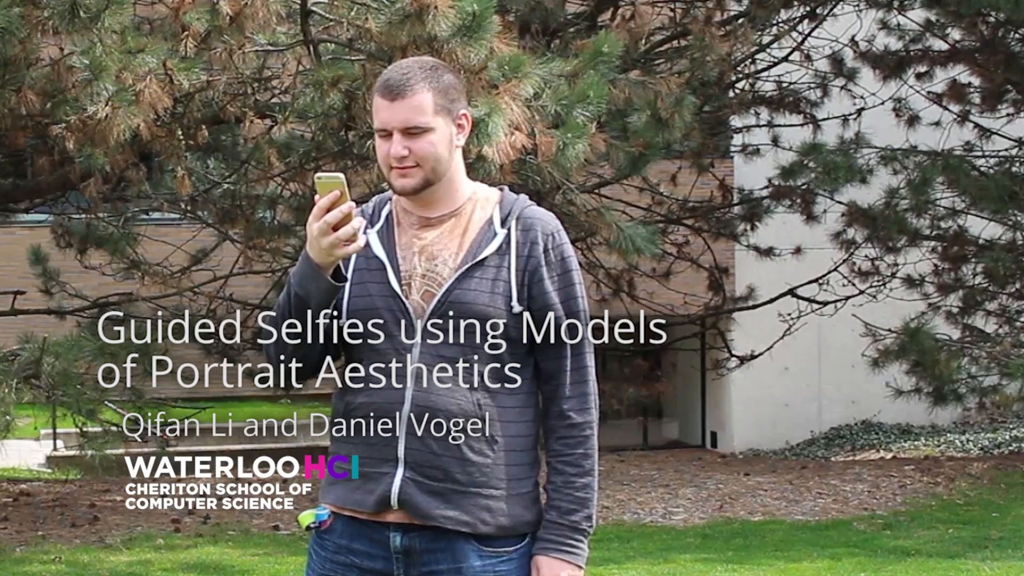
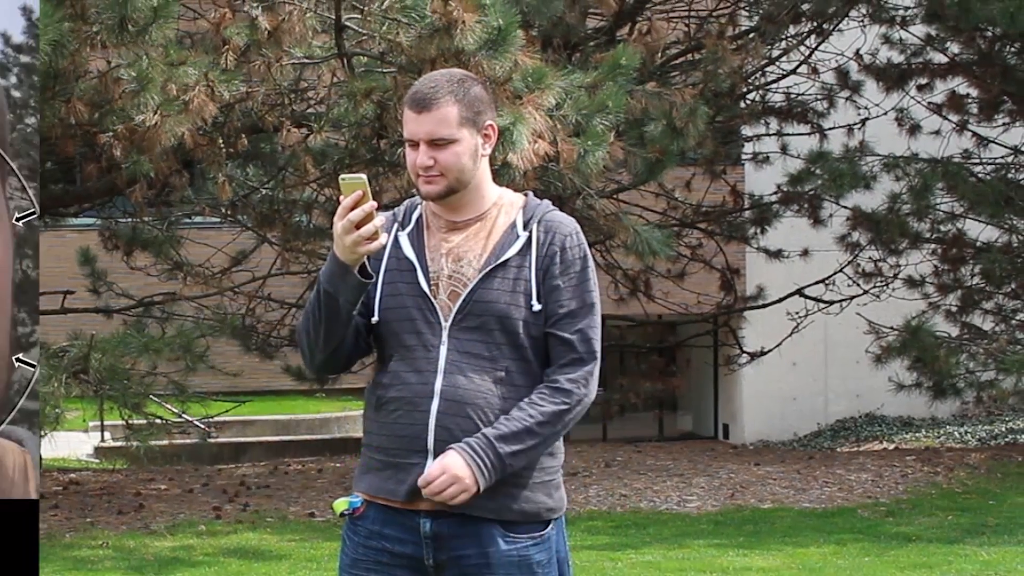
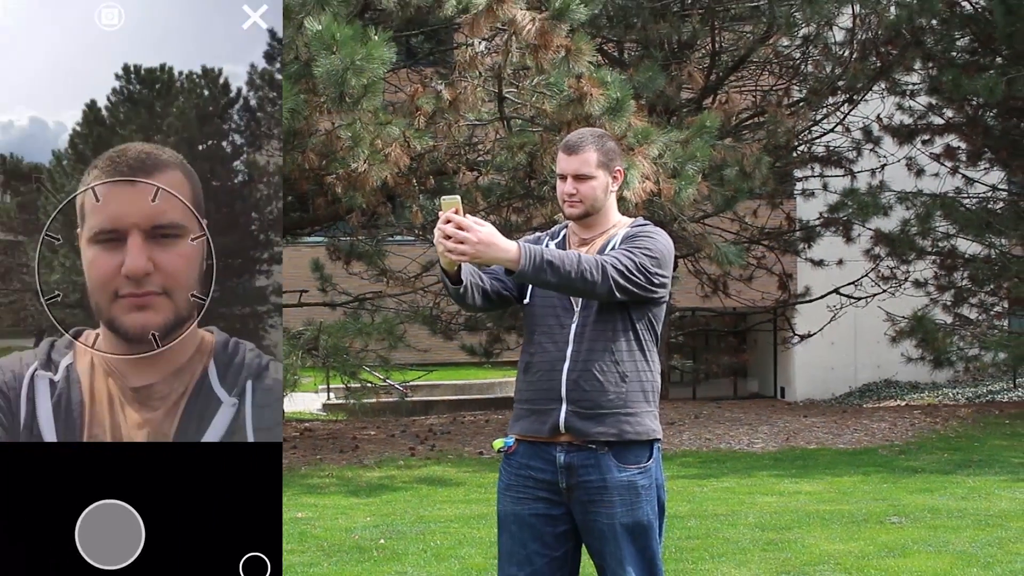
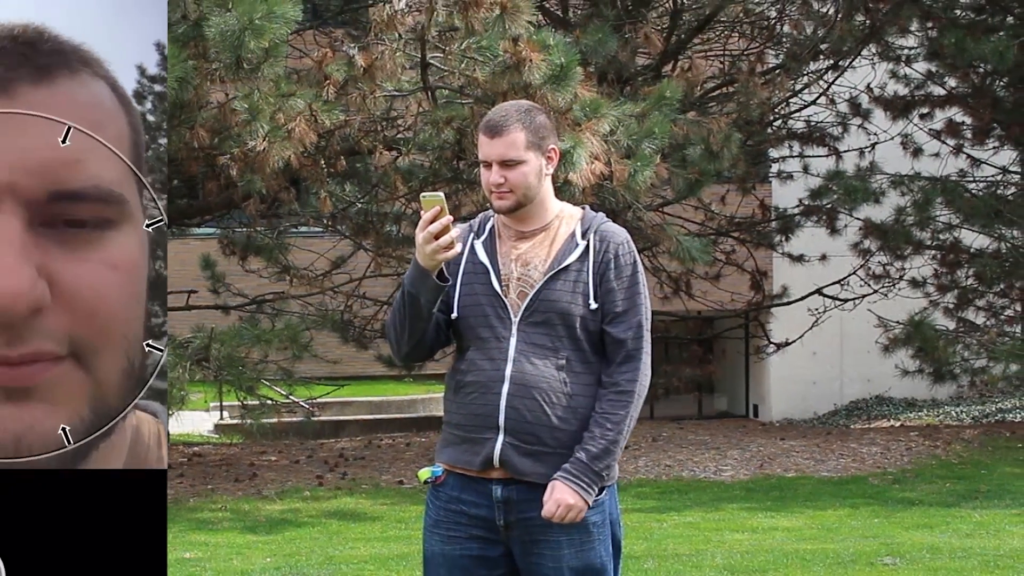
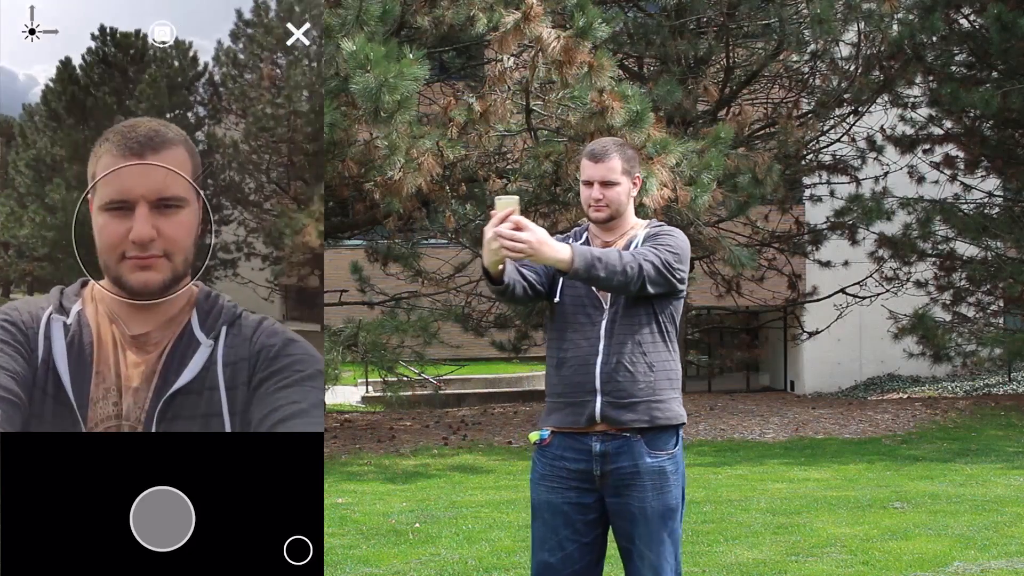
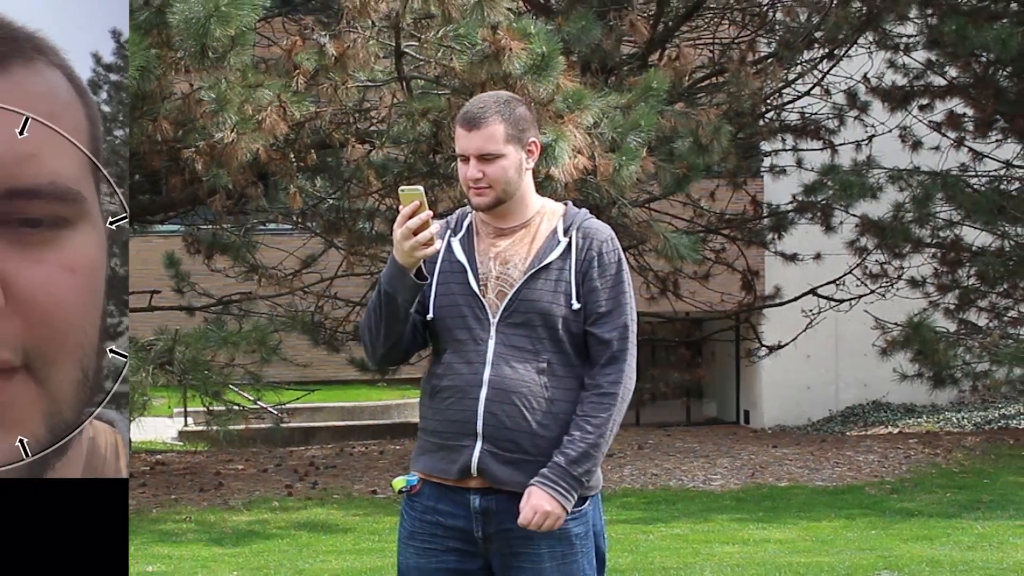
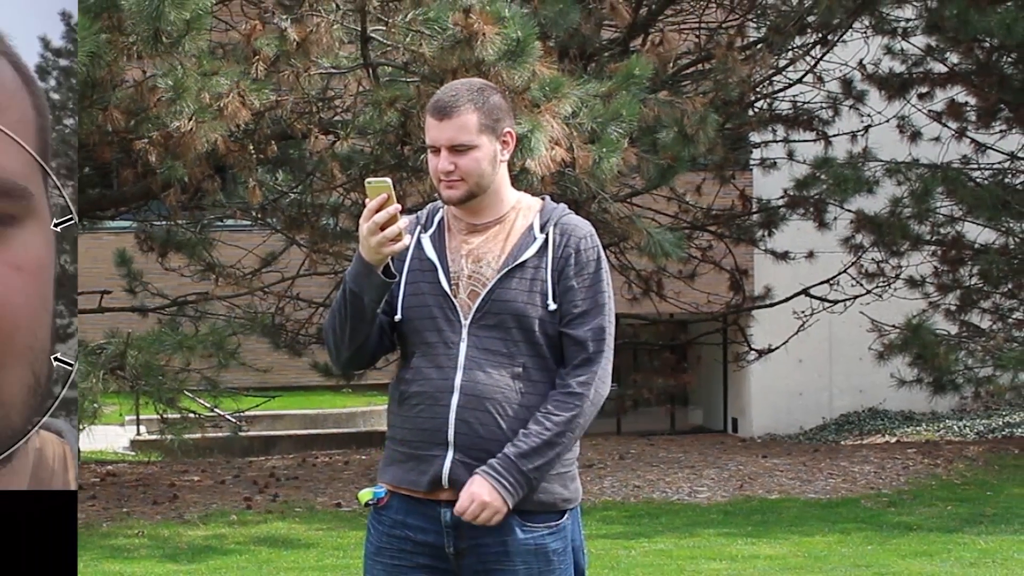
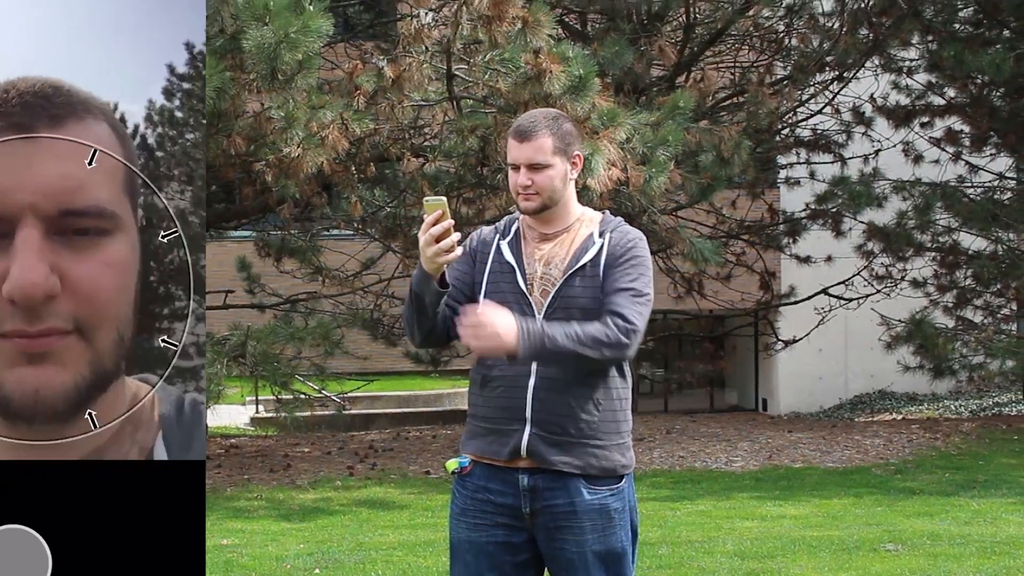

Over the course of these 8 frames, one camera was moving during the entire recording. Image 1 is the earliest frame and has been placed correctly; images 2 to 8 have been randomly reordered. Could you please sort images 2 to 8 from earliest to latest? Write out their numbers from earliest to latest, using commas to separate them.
2, 7, 6, 4, 8, 3, 5
